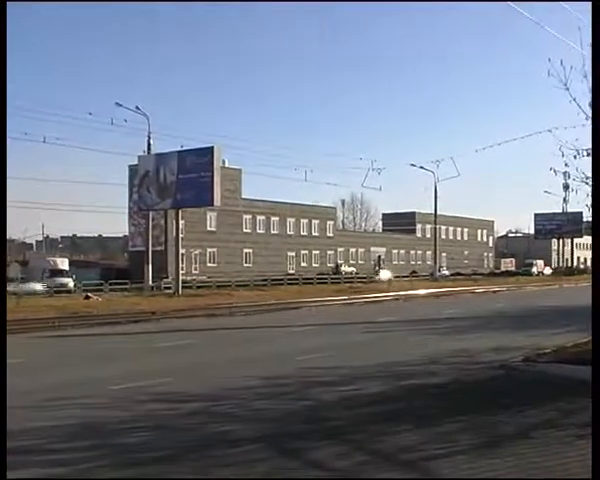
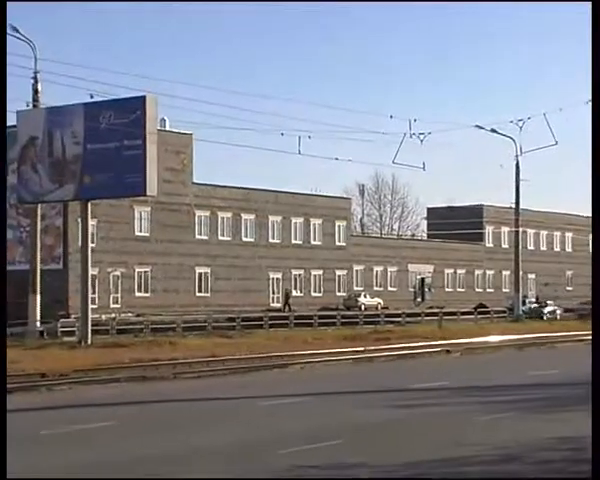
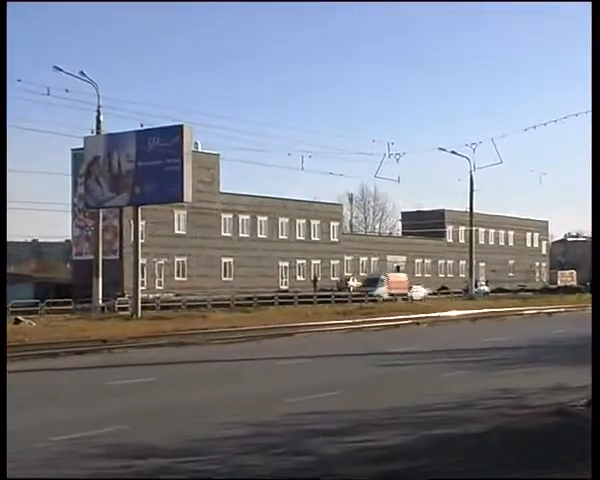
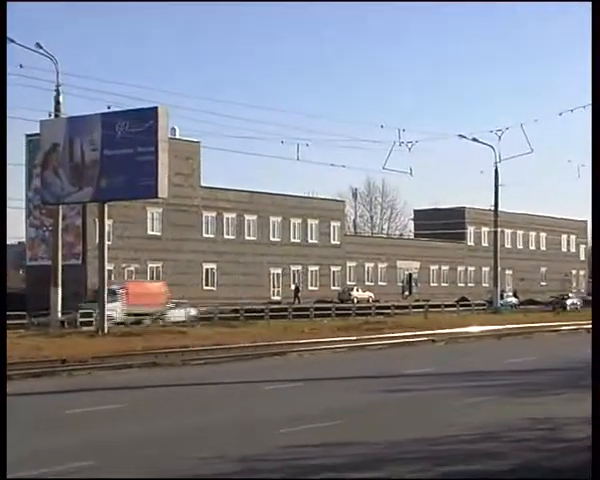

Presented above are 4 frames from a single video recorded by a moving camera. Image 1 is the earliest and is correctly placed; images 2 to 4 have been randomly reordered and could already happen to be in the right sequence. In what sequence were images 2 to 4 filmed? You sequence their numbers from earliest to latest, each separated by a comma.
3, 4, 2
